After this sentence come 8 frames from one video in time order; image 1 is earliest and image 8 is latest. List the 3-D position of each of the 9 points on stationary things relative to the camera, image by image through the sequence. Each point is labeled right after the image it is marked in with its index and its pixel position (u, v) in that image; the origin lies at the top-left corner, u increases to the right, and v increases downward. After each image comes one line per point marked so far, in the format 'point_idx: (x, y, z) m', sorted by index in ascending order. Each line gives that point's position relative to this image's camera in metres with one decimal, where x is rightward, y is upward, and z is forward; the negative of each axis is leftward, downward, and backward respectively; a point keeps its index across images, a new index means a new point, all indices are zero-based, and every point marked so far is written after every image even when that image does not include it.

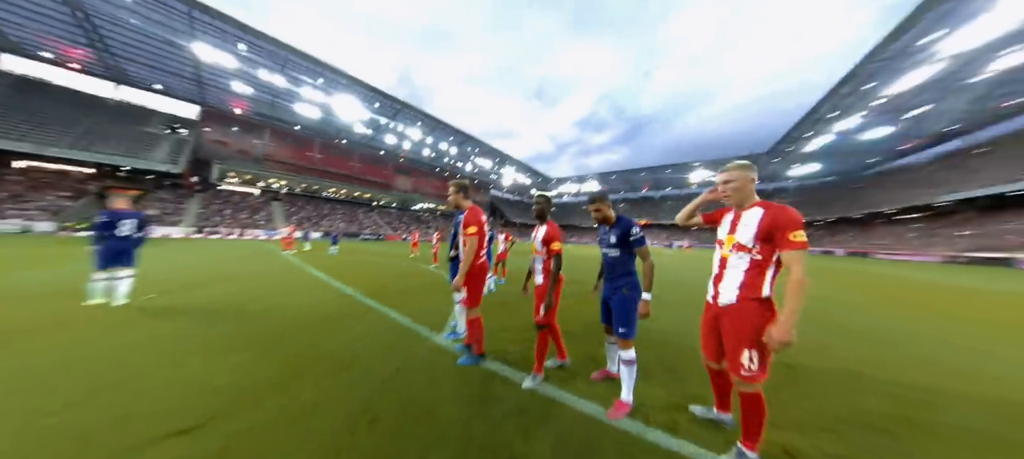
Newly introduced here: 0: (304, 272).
0: (-6.8, -1.3, +8.2) m
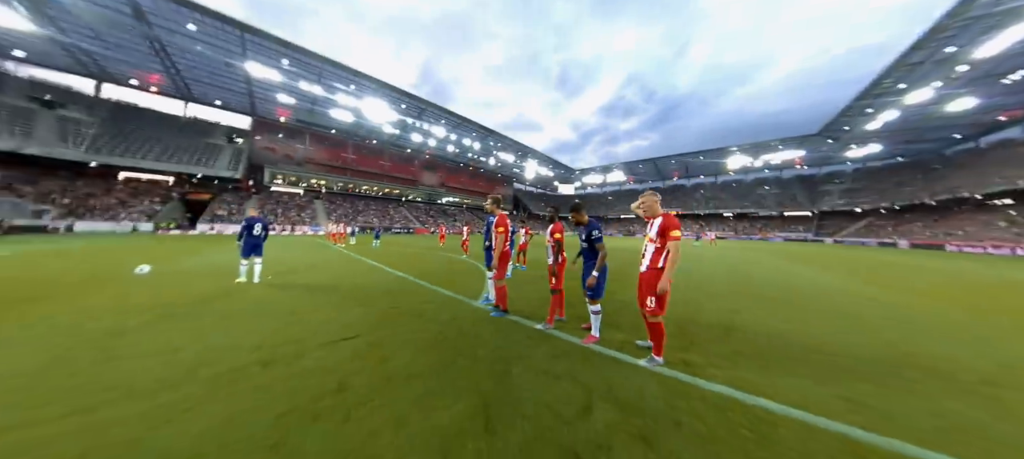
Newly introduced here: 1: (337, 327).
0: (-6.0, -1.2, +9.8) m
1: (-2.5, -1.4, +3.9) m
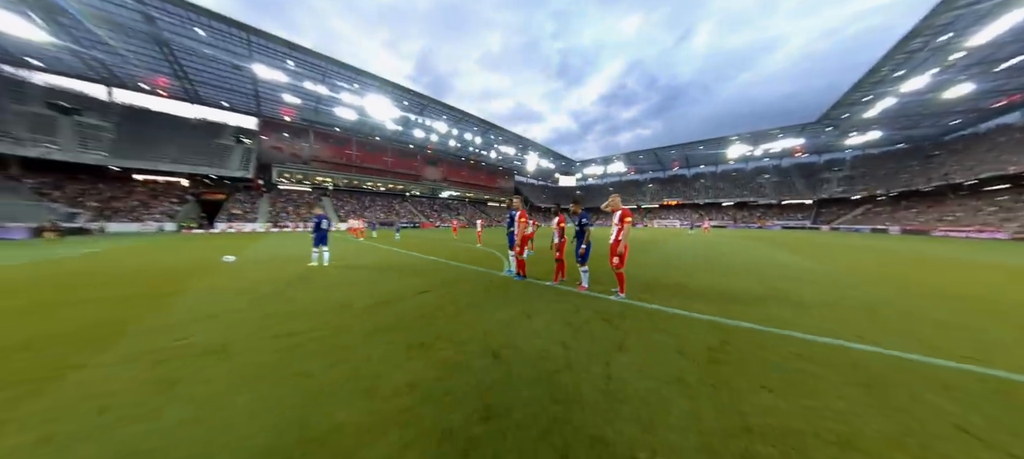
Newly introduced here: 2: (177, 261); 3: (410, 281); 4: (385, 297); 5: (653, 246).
0: (-5.6, -1.0, +11.3) m
1: (-2.2, -1.2, +5.3) m
2: (-12.6, -1.2, +9.3) m
3: (-2.3, -1.2, +5.8) m
4: (-2.2, -1.2, +4.9) m
5: (+9.1, -1.0, +15.4) m
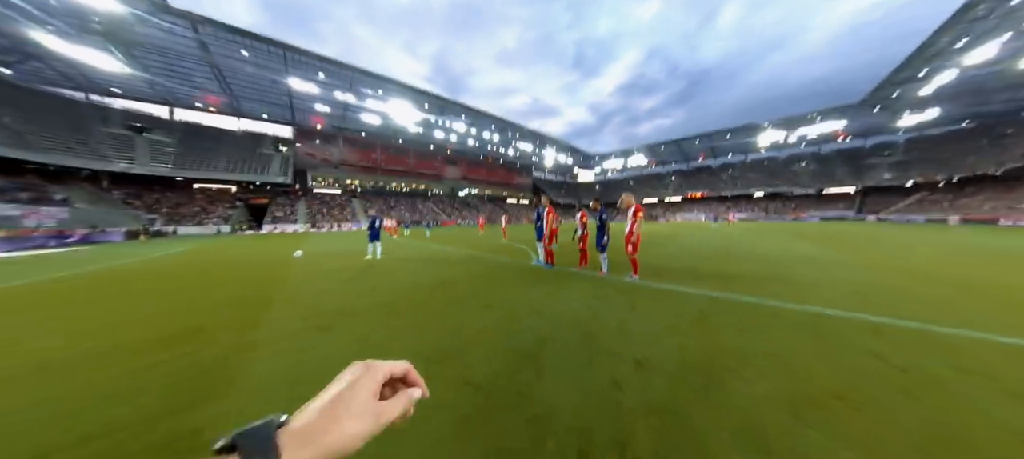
0: (-4.5, -0.9, +12.5) m
1: (-1.5, -1.2, +6.3) m
2: (-11.5, -1.2, +11.0) m
3: (-1.6, -1.1, +6.8) m
4: (-1.5, -1.2, +5.9) m
5: (+10.5, -0.6, +15.5) m
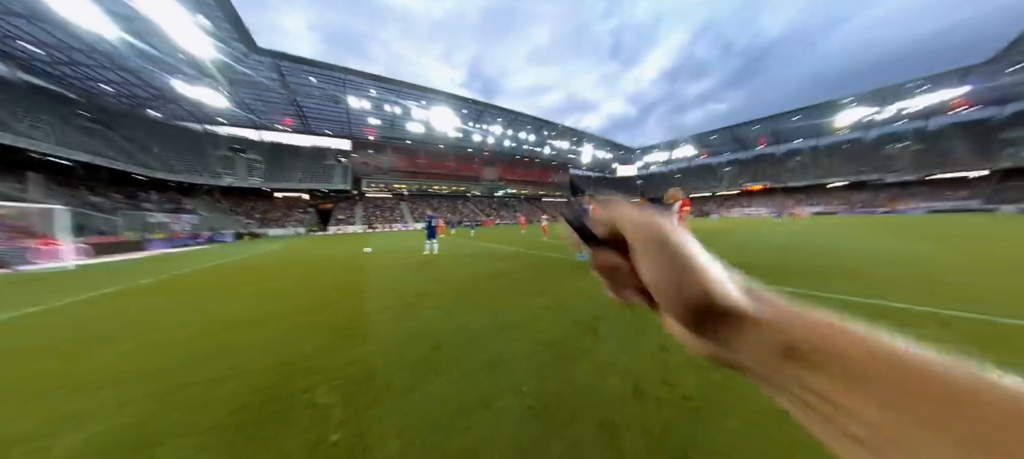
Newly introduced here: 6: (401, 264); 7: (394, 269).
0: (-2.3, -0.8, +13.5) m
1: (-0.2, -1.1, +7.0) m
2: (-9.5, -1.2, +13.1) m
3: (-0.3, -1.1, +7.5) m
4: (-0.3, -1.1, +6.6) m
5: (+12.9, -0.4, +14.4) m
6: (-3.9, -1.2, +8.5) m
7: (-3.8, -1.3, +7.8) m
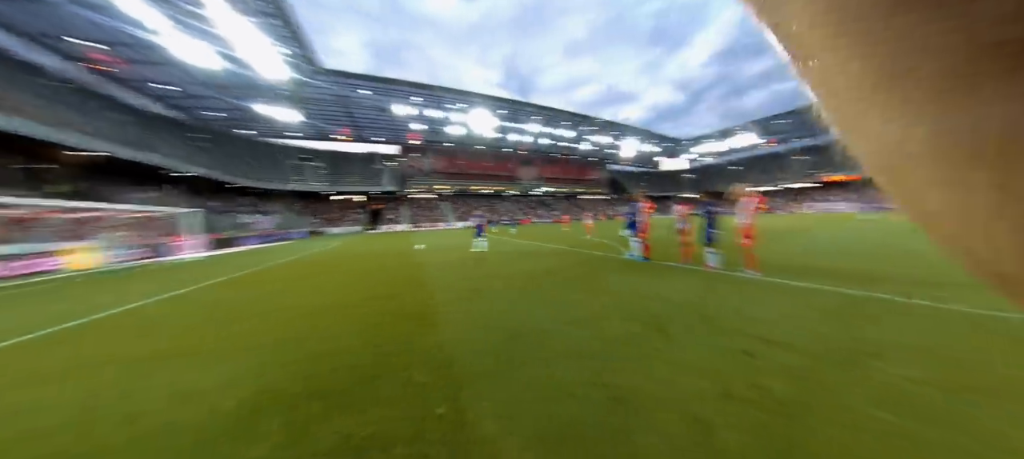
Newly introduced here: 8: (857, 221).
0: (0.0, -0.7, +13.9) m
1: (+1.2, -1.0, +7.1) m
2: (-7.2, -1.2, +14.4) m
3: (+1.2, -1.0, +7.6) m
4: (+1.0, -1.1, +6.7) m
5: (+15.2, -0.3, +12.6) m
6: (-2.3, -1.2, +9.1) m
7: (-2.3, -1.2, +8.4) m
8: (+25.6, +0.7, +18.5) m
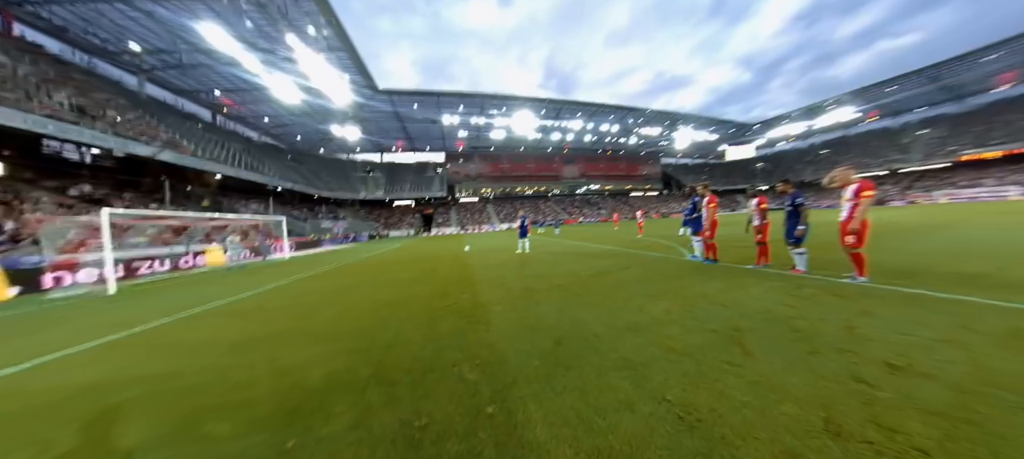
0: (+2.4, -0.8, +13.6) m
1: (+2.4, -1.0, +6.7) m
2: (-4.5, -1.3, +15.4) m
3: (+2.5, -1.0, +7.2) m
4: (+2.2, -1.1, +6.4) m
5: (+17.2, 0.0, +9.7) m
6: (-0.6, -1.2, +9.3) m
7: (-0.7, -1.3, +8.6) m
8: (+28.5, +1.0, +13.7) m
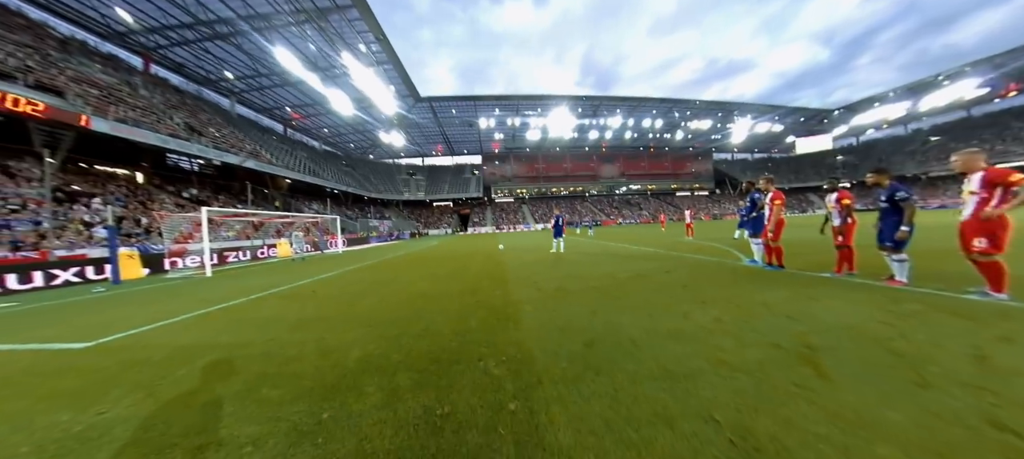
0: (+4.2, -0.8, +13.1) m
1: (+3.2, -1.0, +6.2) m
2: (-2.5, -1.3, +15.8) m
3: (+3.4, -1.0, +6.7) m
4: (+2.9, -1.0, +5.9) m
5: (+18.3, -0.2, +7.1) m
6: (+0.6, -1.2, +9.2) m
7: (+0.4, -1.2, +8.6) m
8: (+30.0, +0.7, +9.5) m
